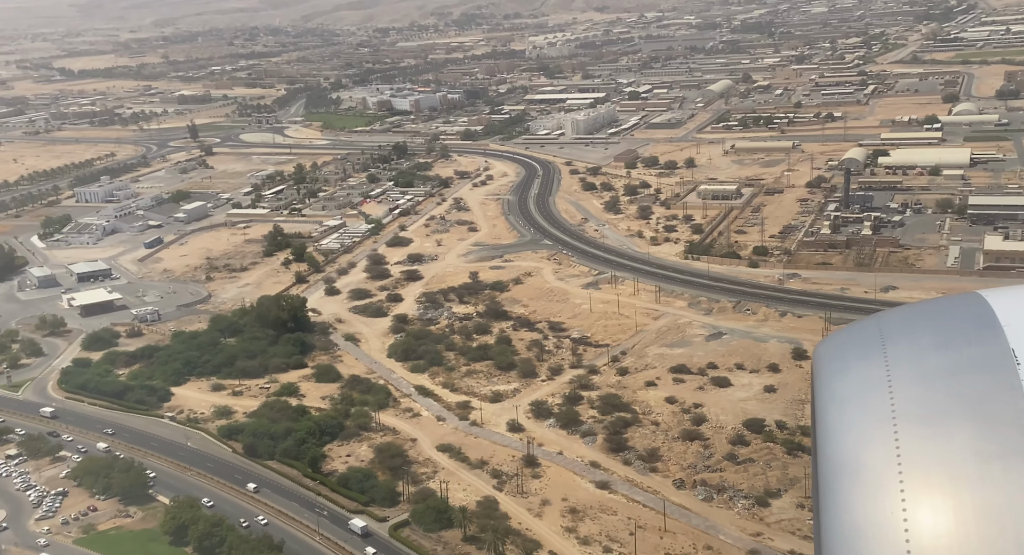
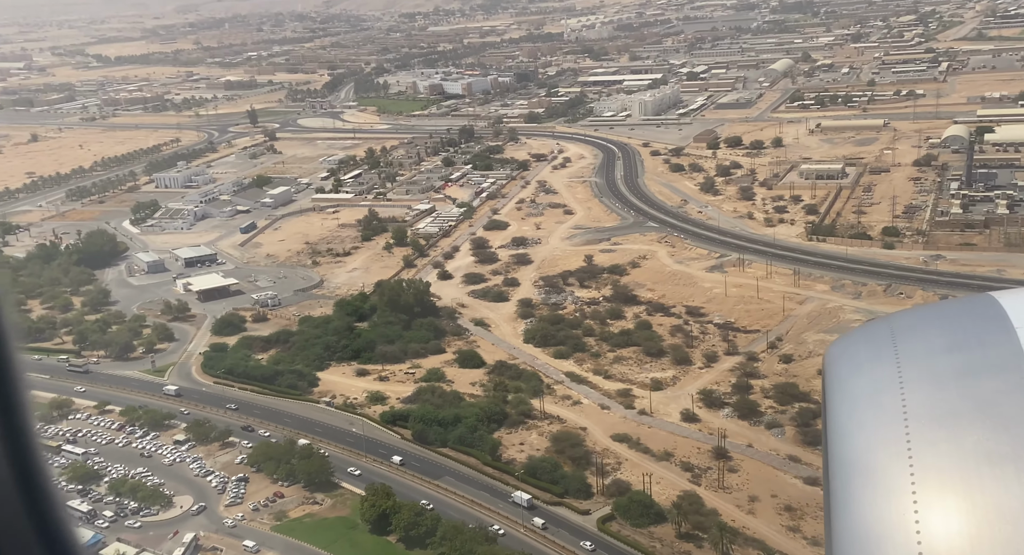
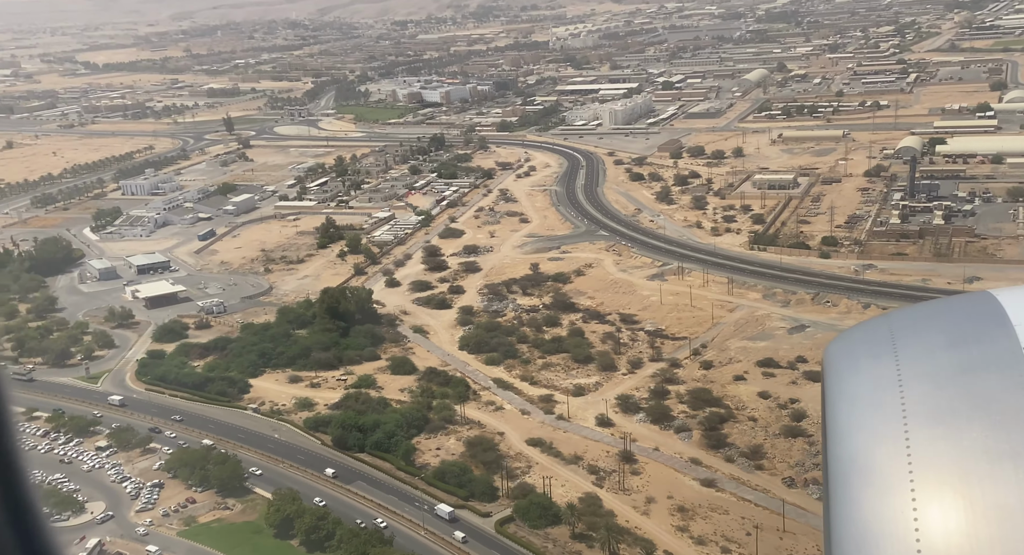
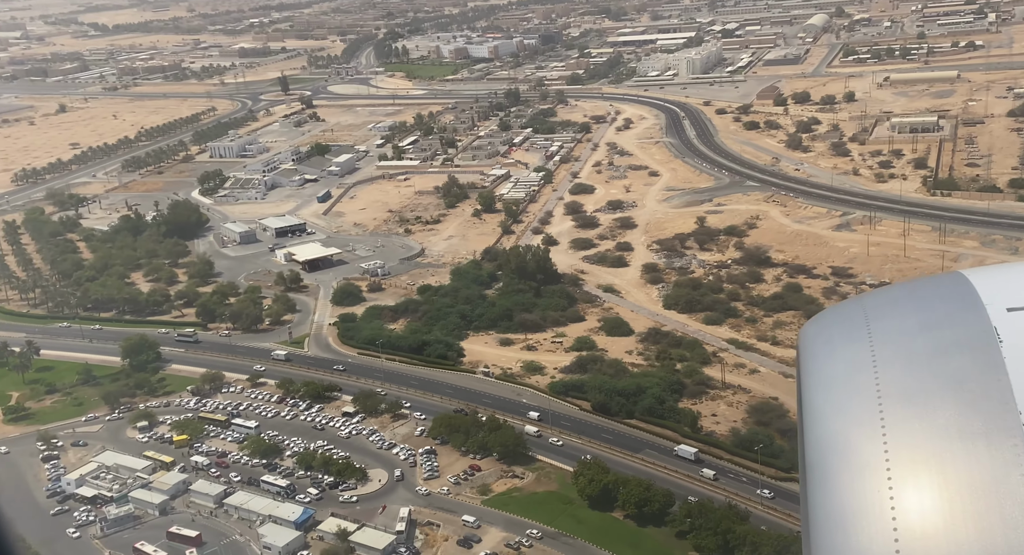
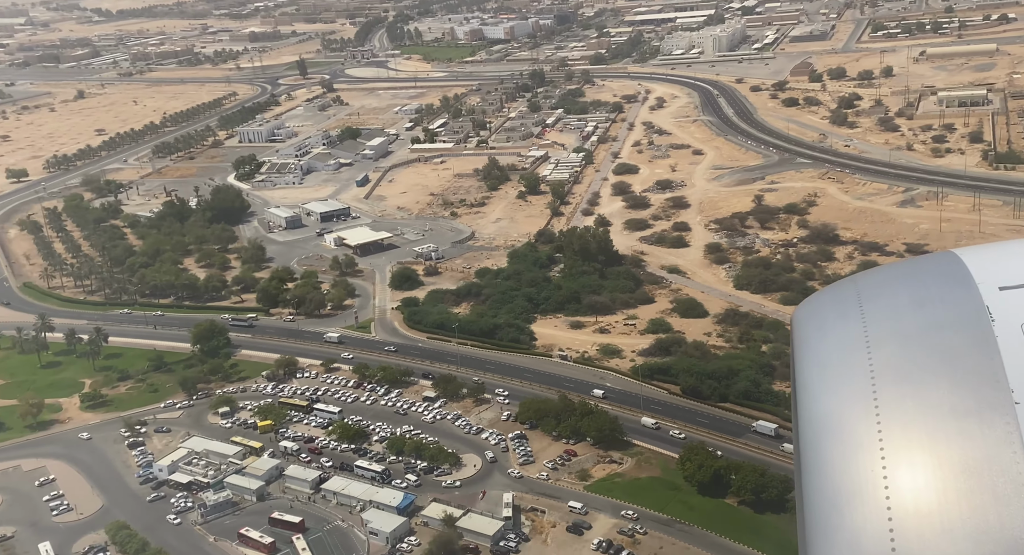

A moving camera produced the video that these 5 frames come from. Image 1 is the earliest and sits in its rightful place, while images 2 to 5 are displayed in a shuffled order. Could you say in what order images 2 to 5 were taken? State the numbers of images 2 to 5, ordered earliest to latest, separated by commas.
3, 2, 4, 5
